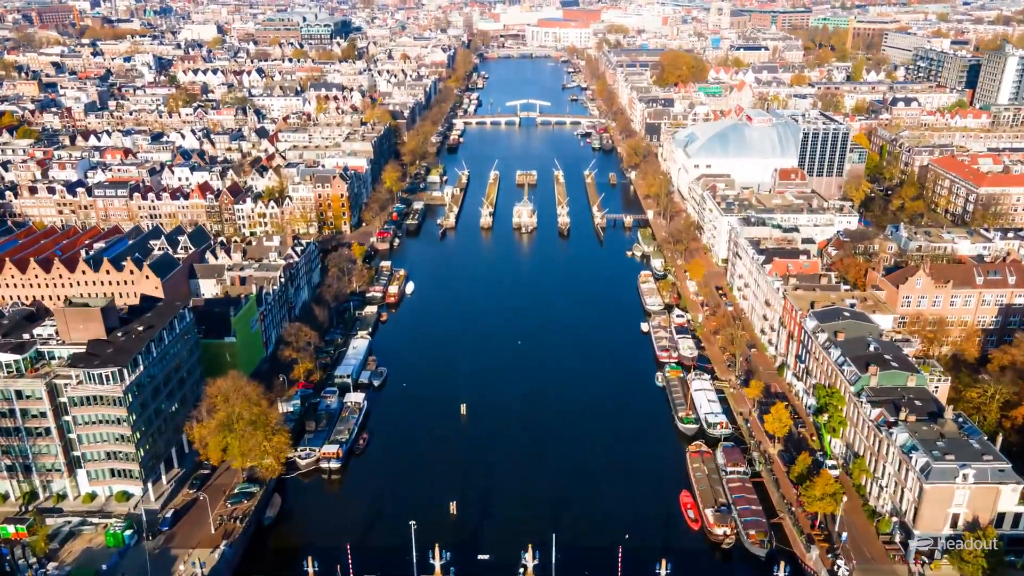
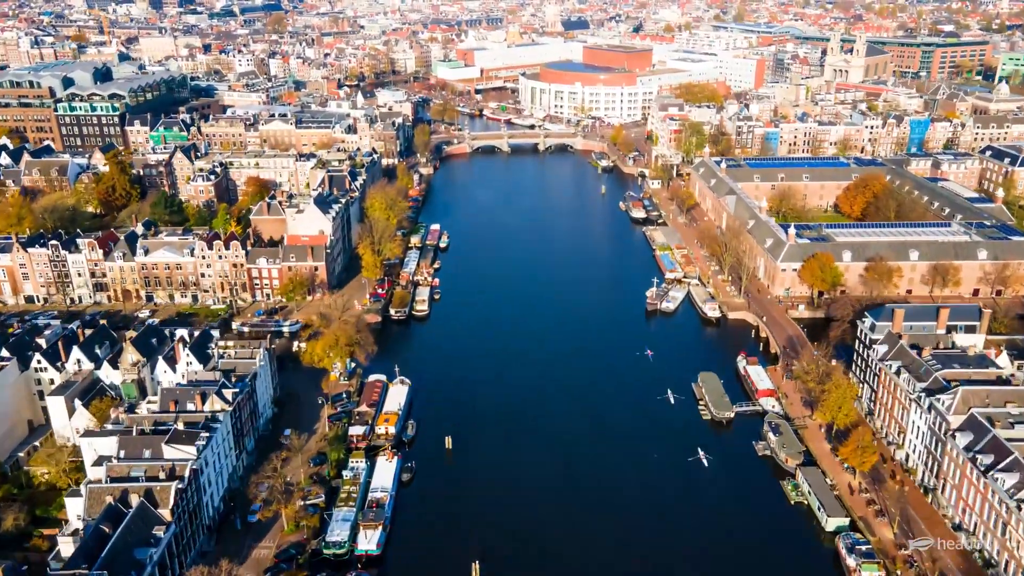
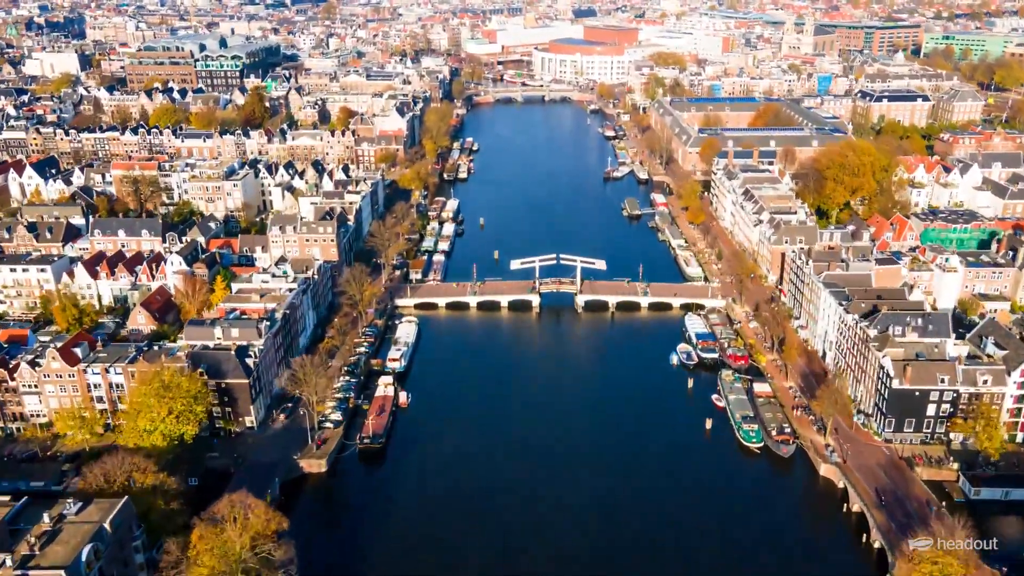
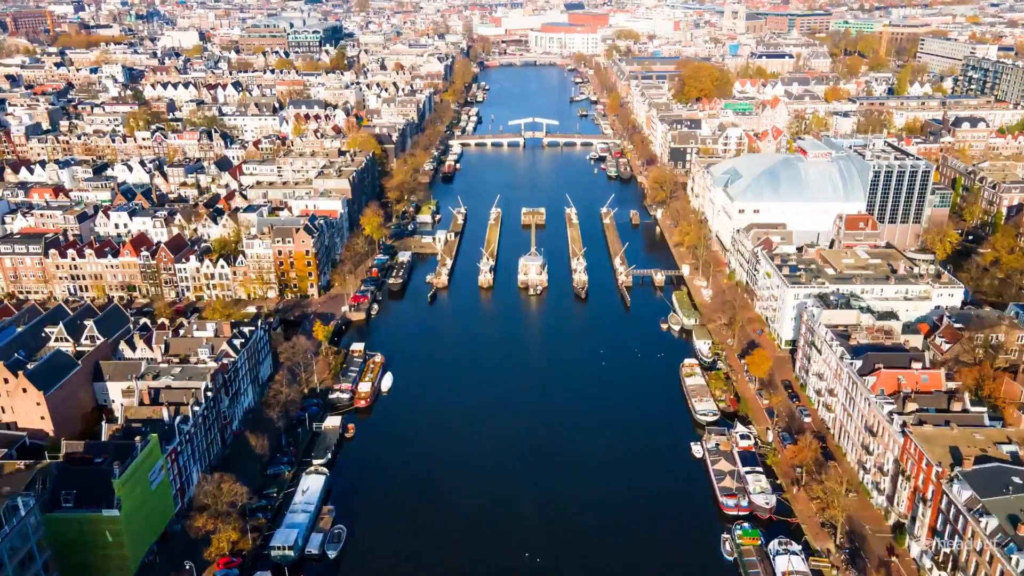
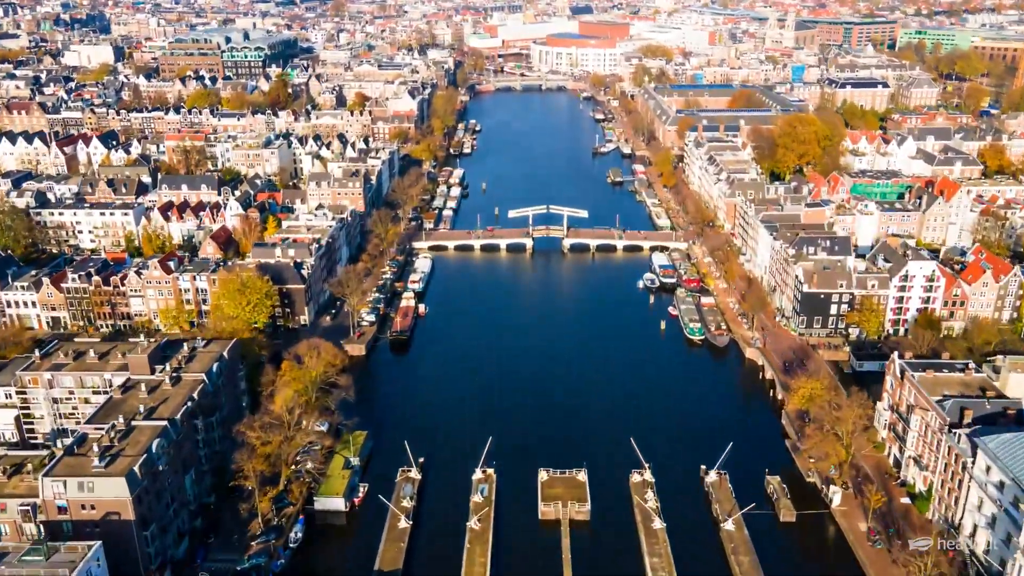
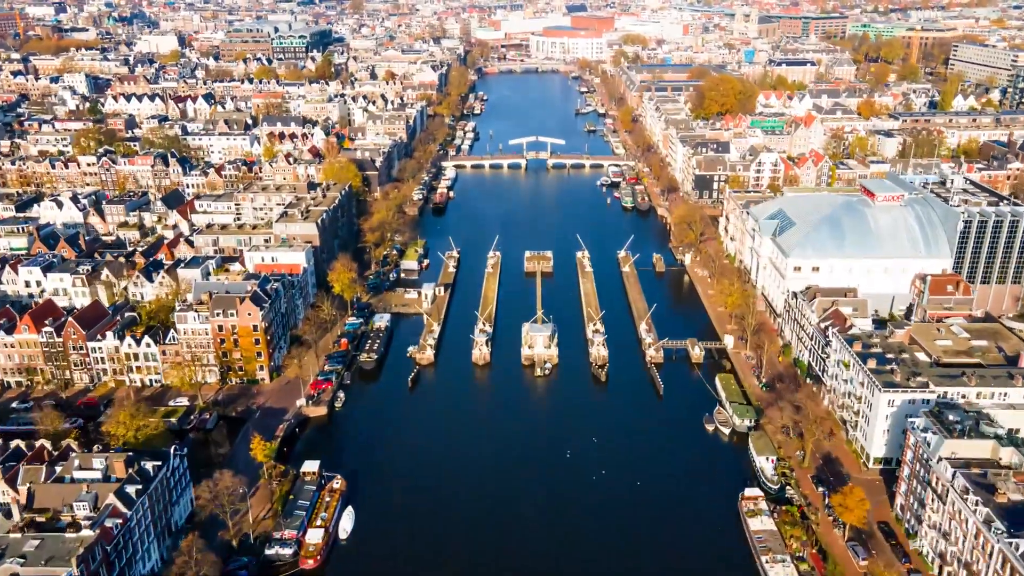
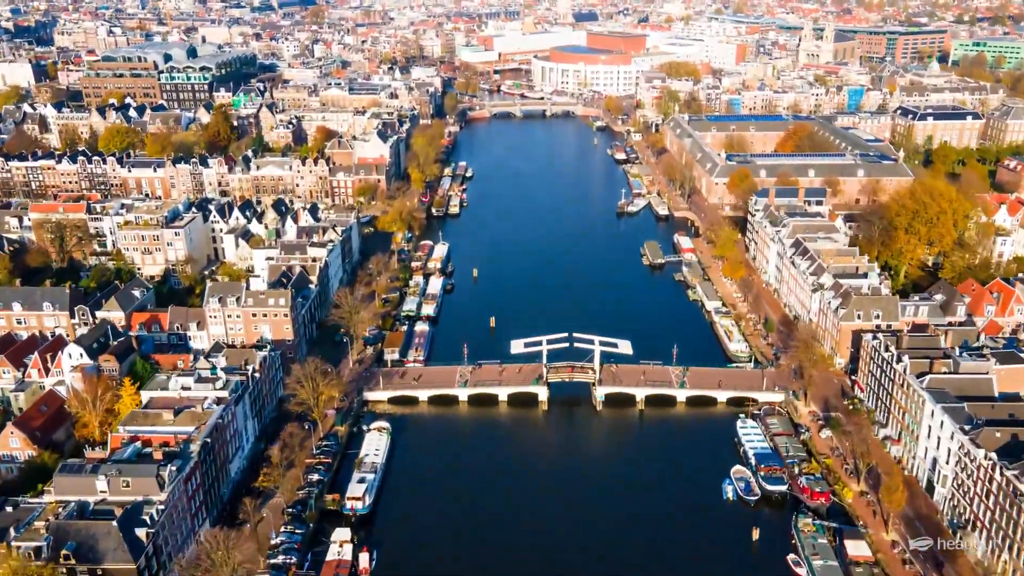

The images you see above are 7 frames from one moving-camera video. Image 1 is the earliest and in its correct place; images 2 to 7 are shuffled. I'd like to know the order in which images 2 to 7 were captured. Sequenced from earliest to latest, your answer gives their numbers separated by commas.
4, 6, 5, 3, 7, 2
